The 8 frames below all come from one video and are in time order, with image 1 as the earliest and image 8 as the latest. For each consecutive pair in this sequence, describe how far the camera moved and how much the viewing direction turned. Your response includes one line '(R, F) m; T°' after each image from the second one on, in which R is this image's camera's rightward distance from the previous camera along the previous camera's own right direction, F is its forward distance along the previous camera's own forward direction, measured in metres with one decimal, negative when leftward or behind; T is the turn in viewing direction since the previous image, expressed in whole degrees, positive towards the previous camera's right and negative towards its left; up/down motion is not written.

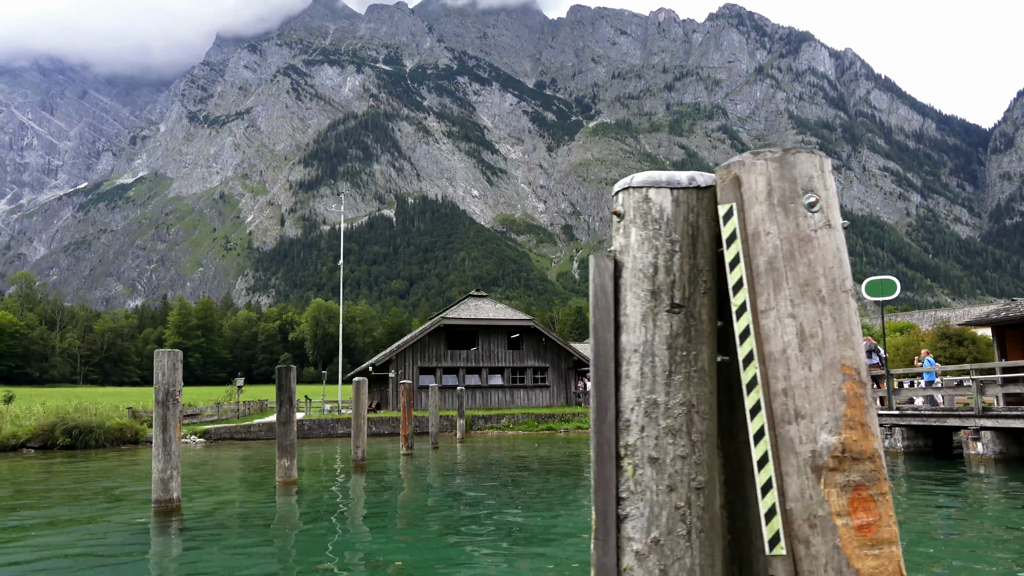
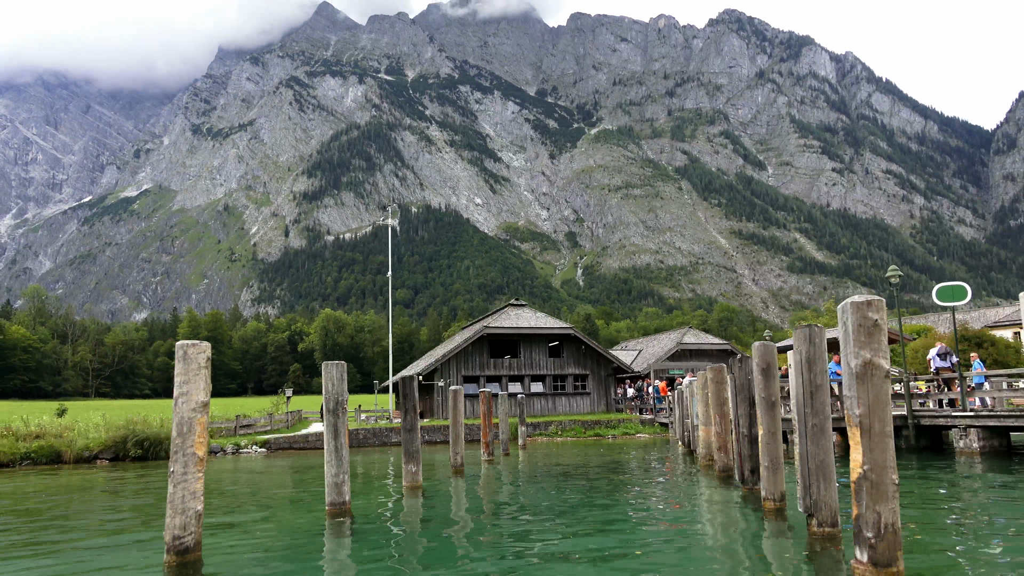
(-9.3, -3.2) m; 0°
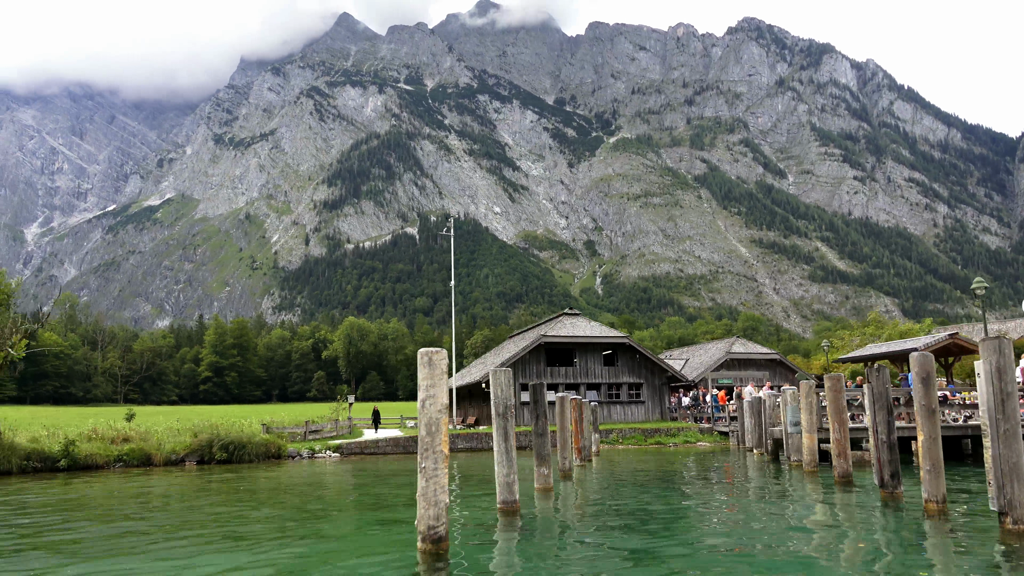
(-9.8, -3.4) m; -1°
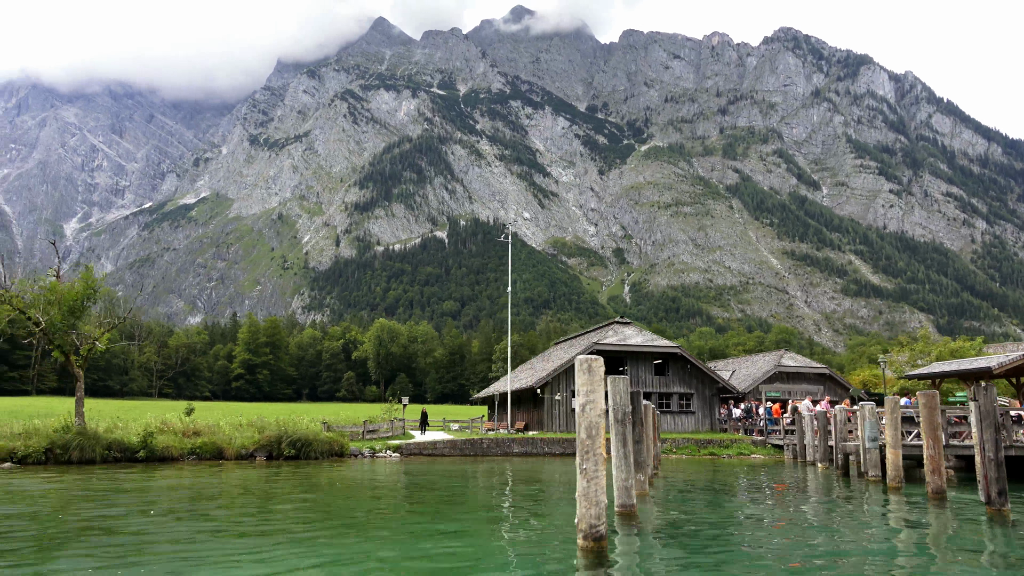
(-6.9, -2.2) m; -2°
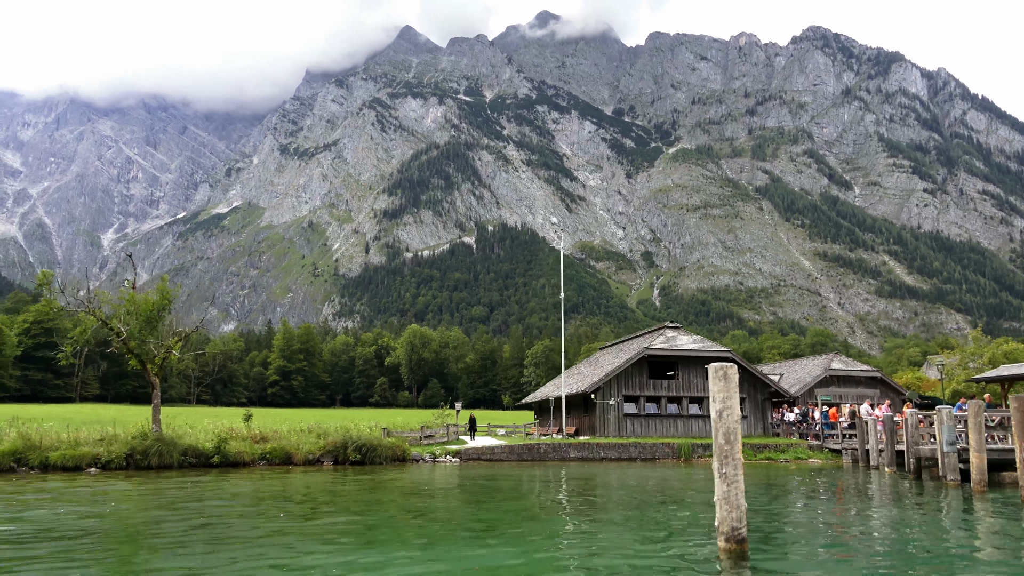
(-5.9, -1.8) m; -2°
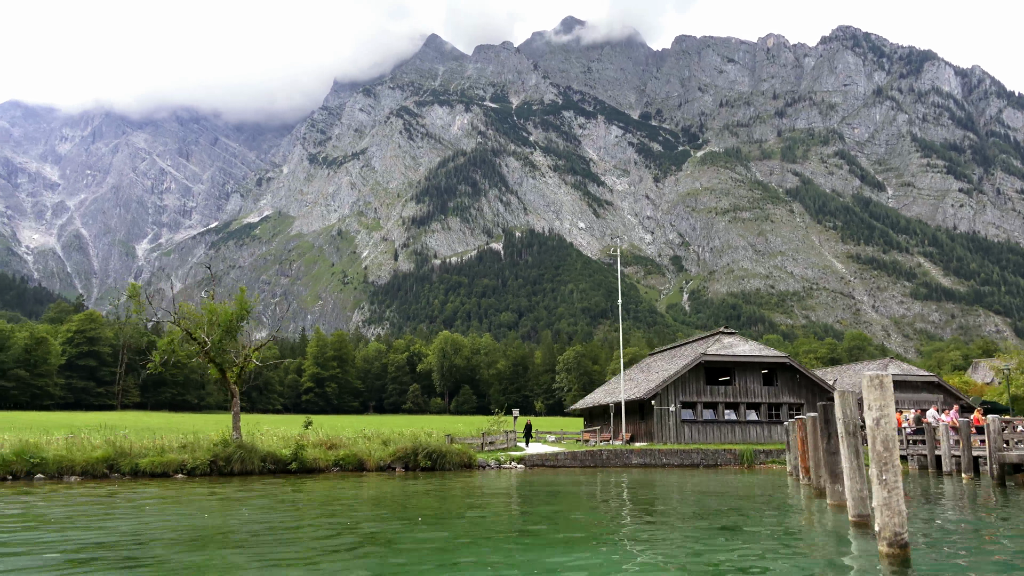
(-7.3, -1.7) m; -2°
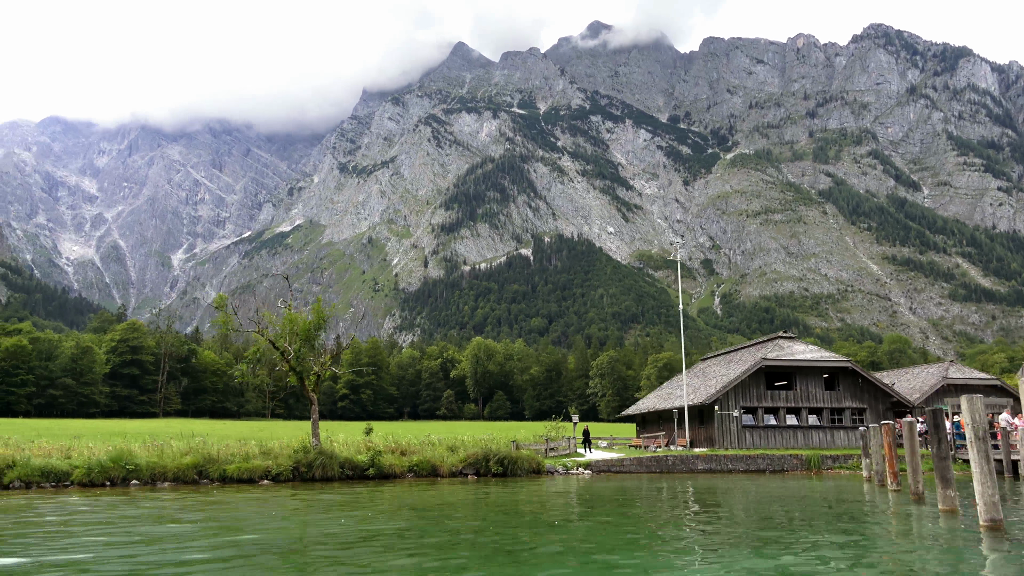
(-7.6, -1.7) m; -2°
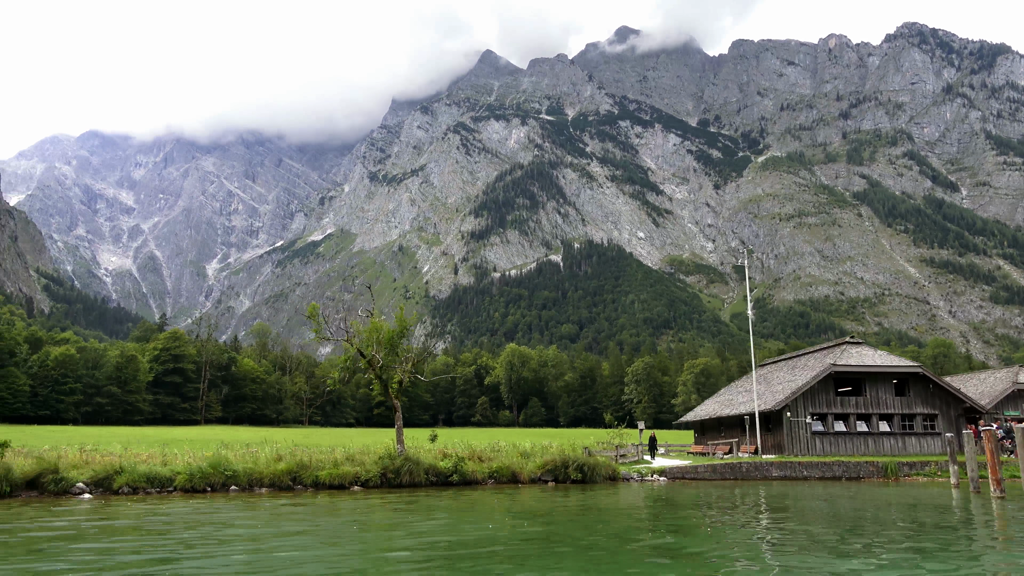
(-9.2, -1.5) m; -2°
